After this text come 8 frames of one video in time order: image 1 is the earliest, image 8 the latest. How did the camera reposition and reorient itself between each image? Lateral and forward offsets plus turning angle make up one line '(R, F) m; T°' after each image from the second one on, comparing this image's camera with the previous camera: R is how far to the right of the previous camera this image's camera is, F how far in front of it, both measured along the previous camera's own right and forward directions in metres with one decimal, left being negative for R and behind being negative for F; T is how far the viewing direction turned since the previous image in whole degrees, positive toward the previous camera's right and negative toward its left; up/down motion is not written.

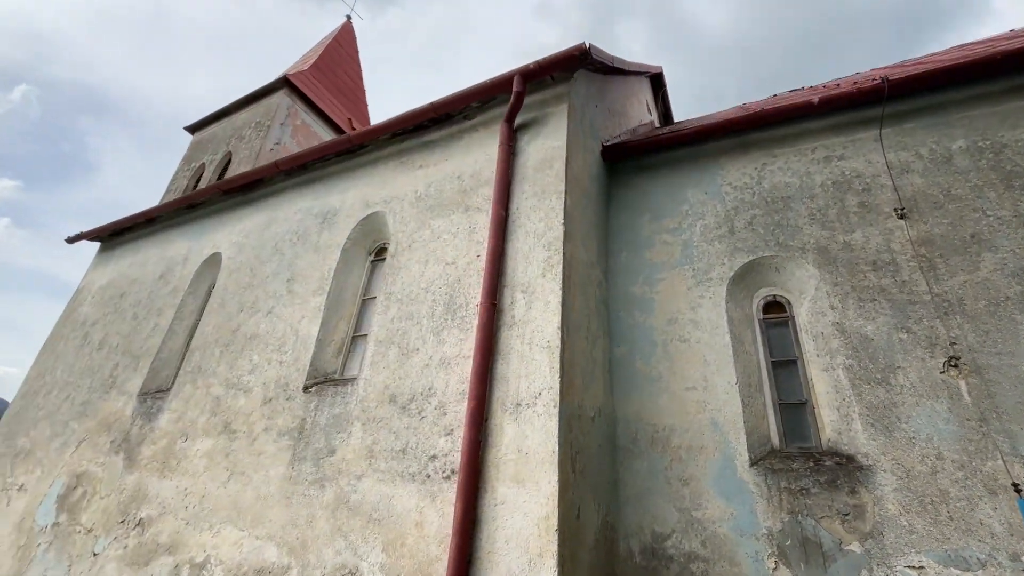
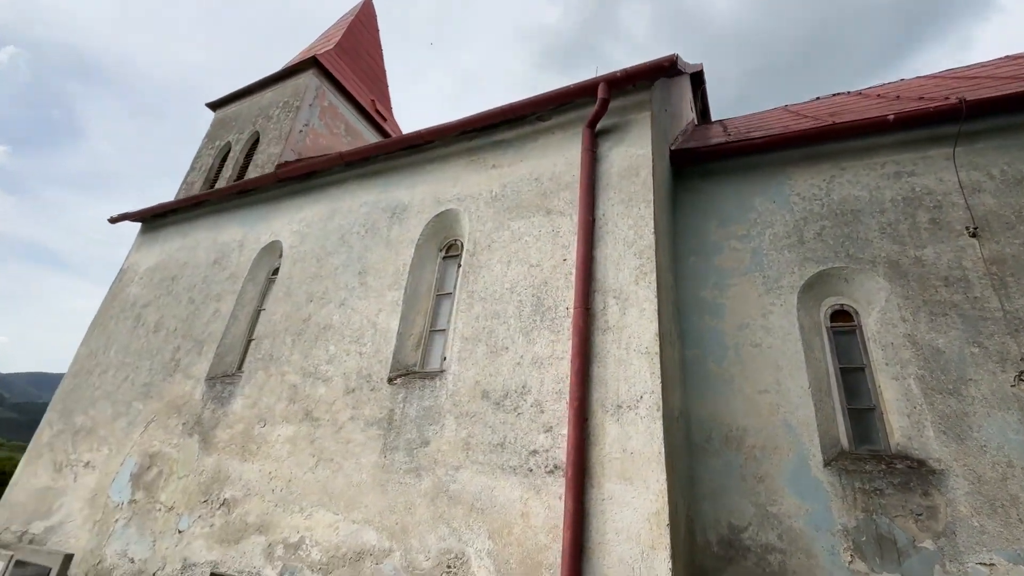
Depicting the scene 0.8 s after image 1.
(-0.8, -0.2) m; +1°
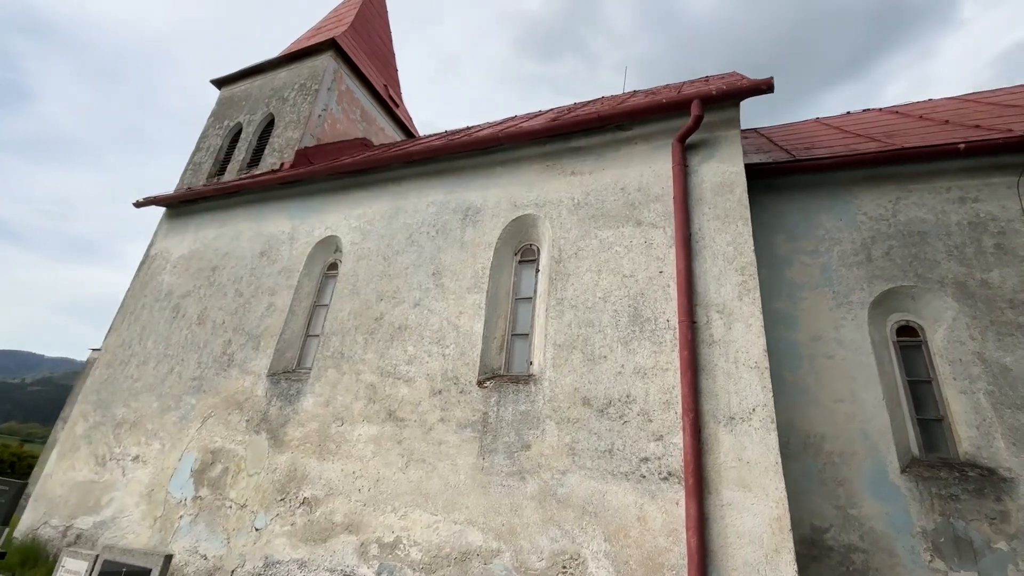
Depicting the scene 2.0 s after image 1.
(-1.1, -0.1) m; +3°
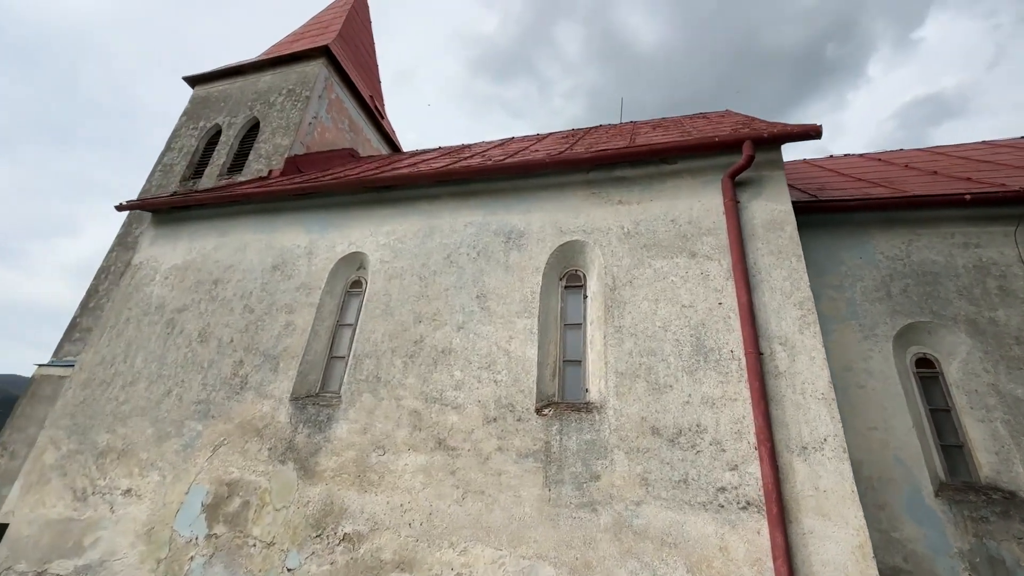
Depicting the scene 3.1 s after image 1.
(-1.1, +0.1) m; +6°
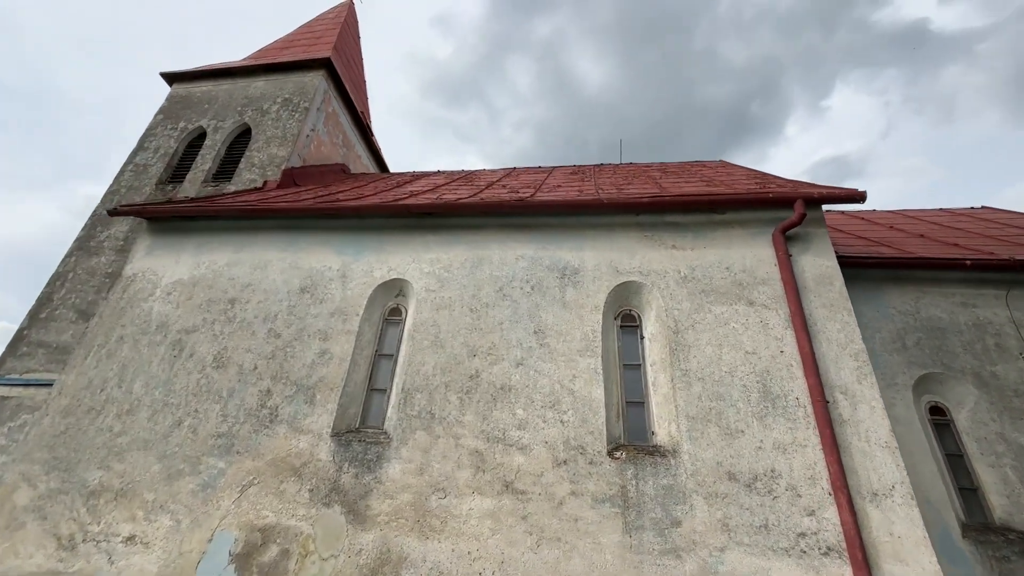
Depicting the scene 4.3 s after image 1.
(-1.3, +0.1) m; +7°
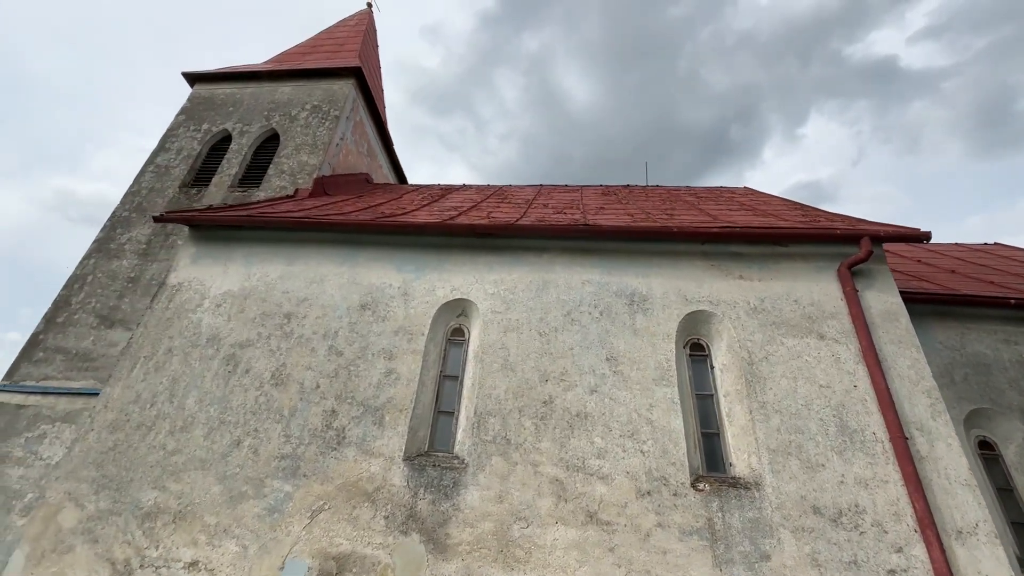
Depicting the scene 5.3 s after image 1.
(-1.0, 0.0) m; +2°
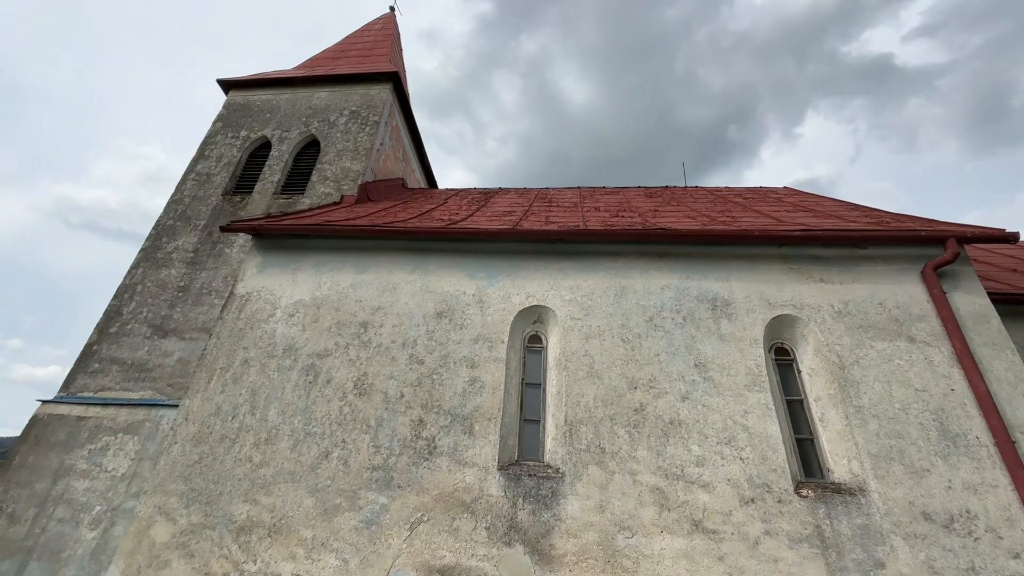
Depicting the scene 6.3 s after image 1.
(-0.9, 0.0) m; 0°
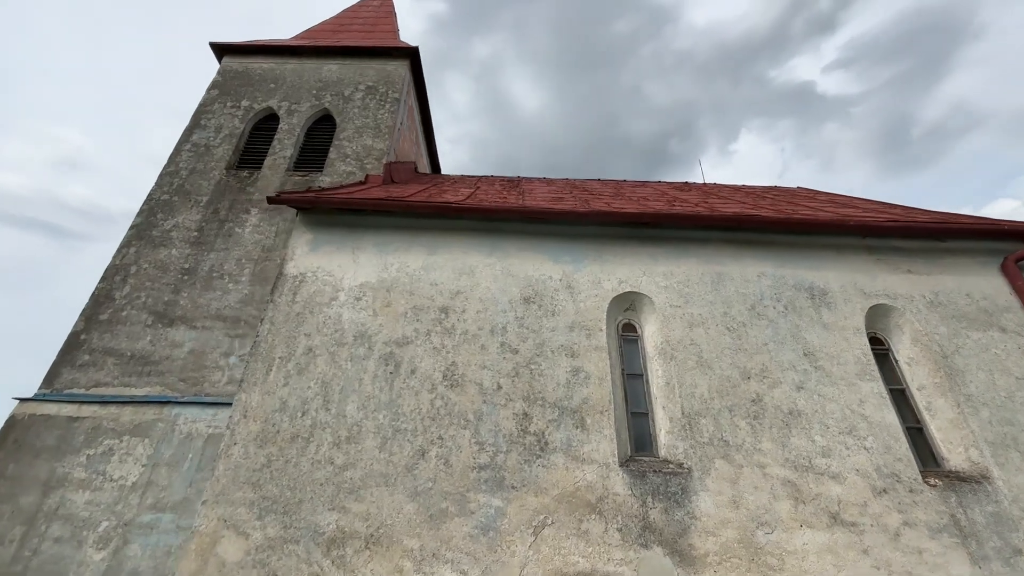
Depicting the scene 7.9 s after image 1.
(-1.6, +0.5) m; +6°
